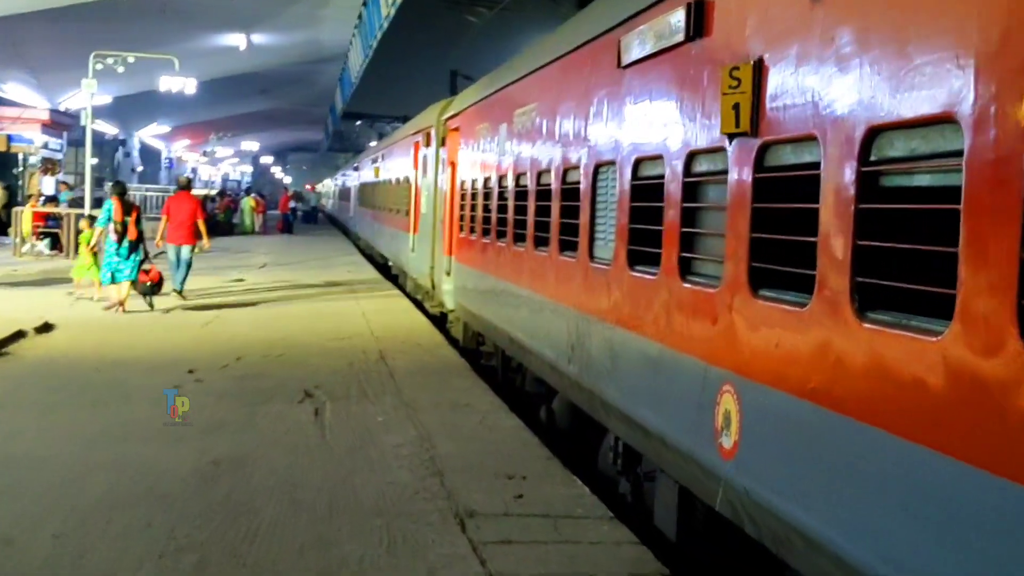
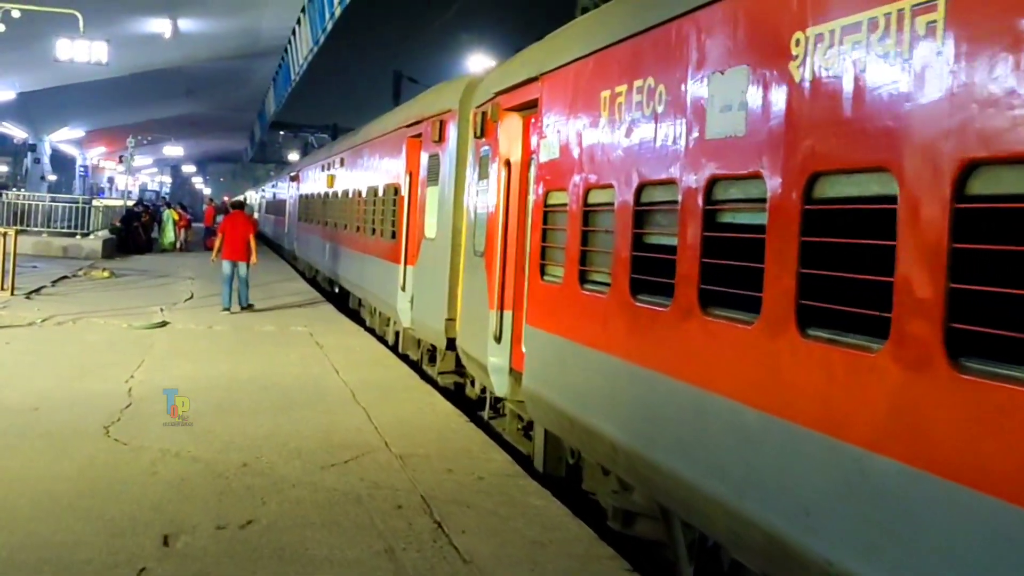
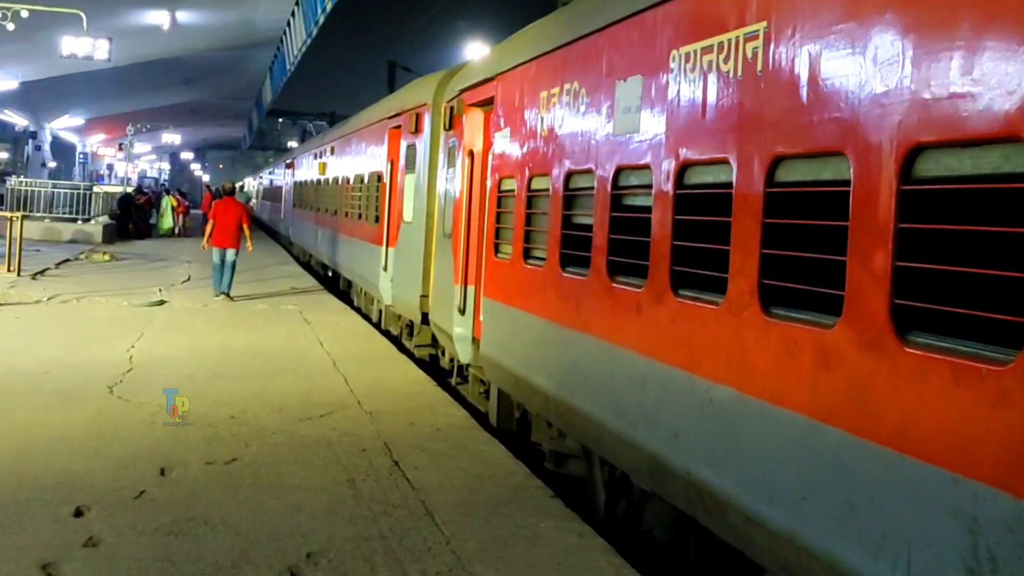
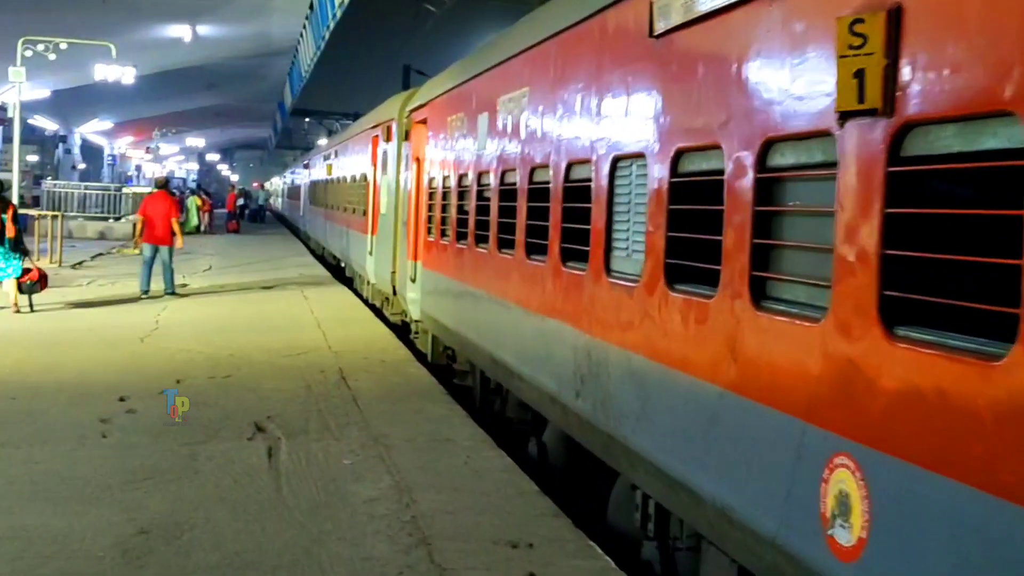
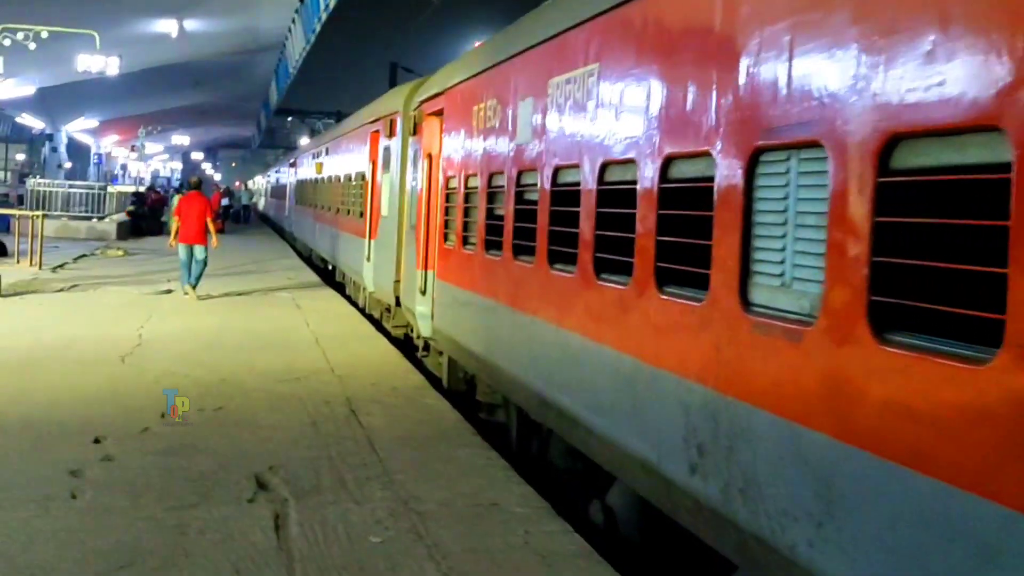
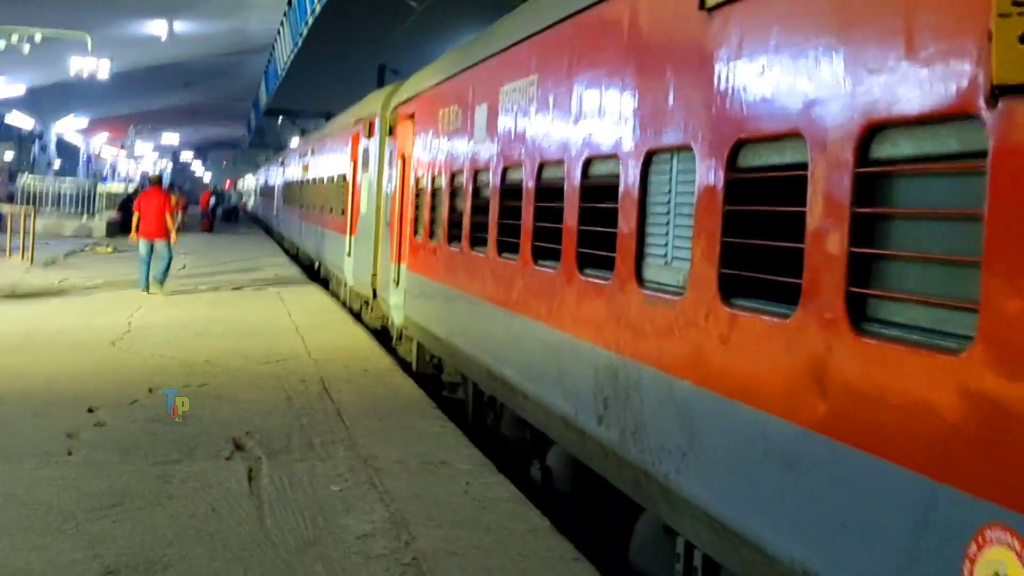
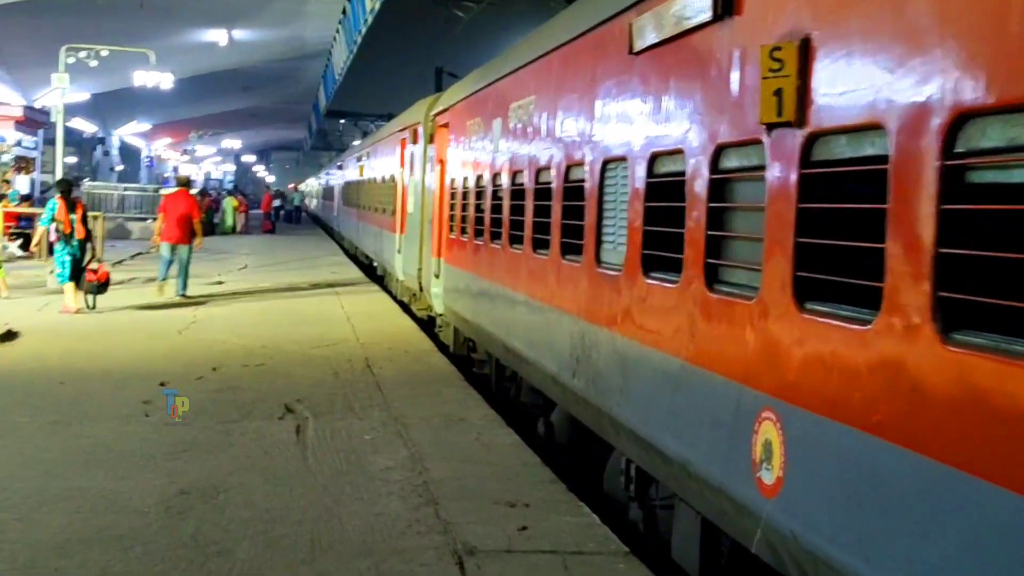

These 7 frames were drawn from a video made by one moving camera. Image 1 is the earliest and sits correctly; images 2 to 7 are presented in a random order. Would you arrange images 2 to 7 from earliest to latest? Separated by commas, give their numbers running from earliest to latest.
7, 4, 6, 5, 3, 2
